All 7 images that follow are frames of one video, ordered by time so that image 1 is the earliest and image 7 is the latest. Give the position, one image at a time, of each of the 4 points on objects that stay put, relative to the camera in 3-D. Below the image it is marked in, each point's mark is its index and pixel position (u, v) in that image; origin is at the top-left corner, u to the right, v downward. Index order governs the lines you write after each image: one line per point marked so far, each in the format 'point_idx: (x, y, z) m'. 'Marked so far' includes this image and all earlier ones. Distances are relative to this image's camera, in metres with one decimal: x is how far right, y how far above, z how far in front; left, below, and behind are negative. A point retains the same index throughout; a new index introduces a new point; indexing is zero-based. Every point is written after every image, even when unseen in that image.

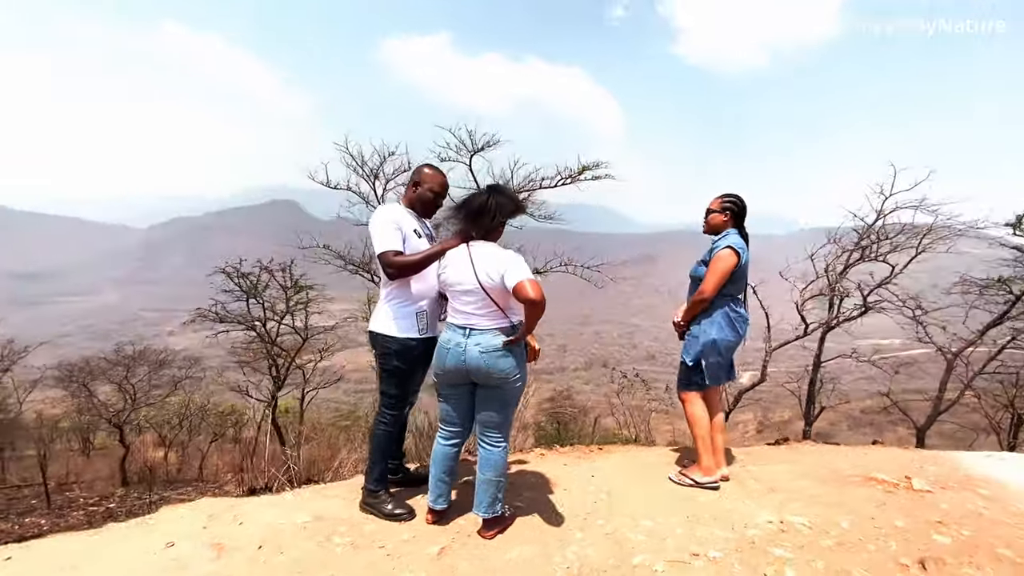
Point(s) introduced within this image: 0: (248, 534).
0: (-1.2, -1.0, +2.1) m
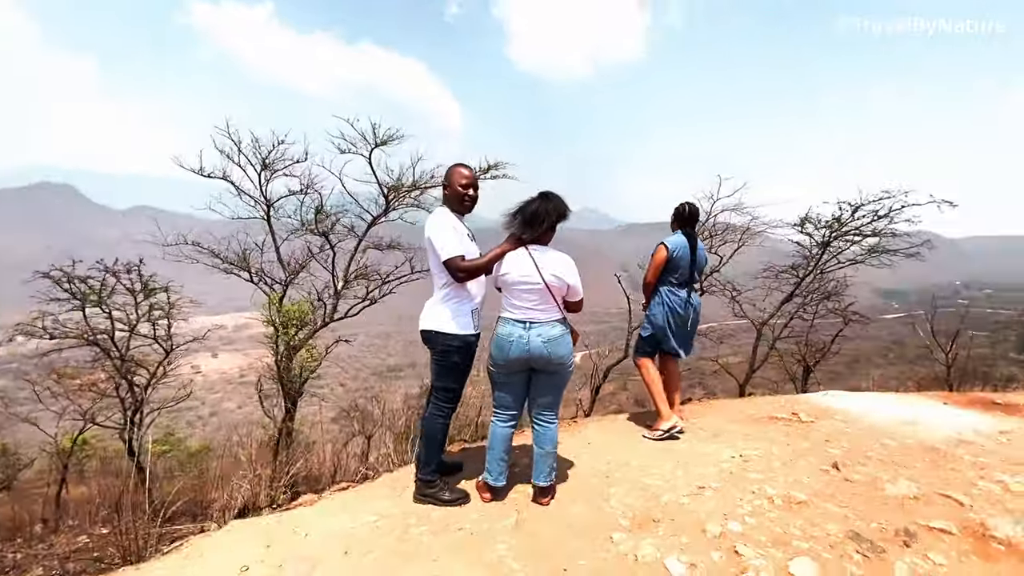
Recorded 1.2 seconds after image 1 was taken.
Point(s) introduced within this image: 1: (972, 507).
0: (-0.8, -1.1, +2.1) m
1: (+2.3, -1.1, +2.5) m
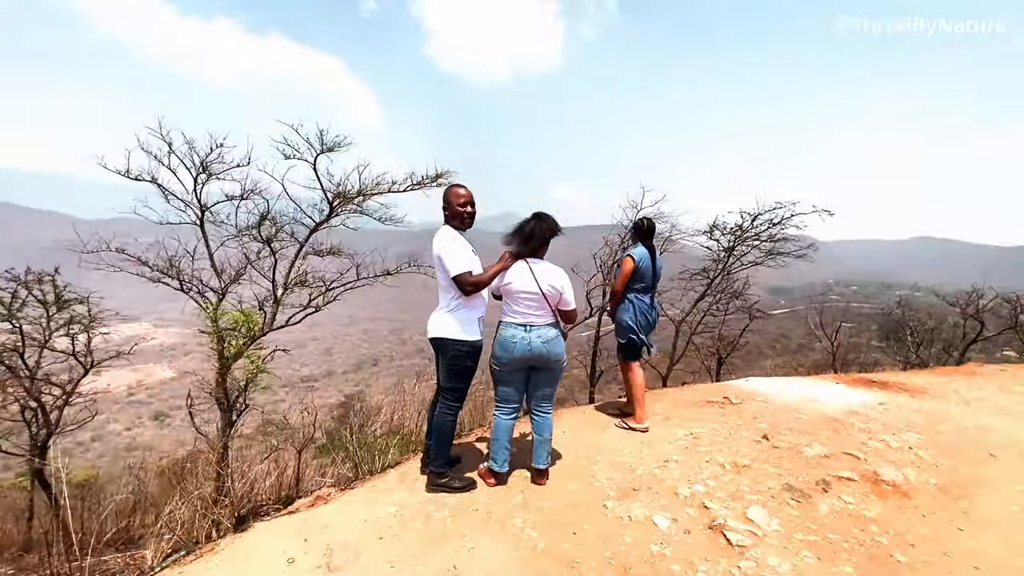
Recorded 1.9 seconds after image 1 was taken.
0: (-0.7, -1.1, +2.3) m
1: (+2.3, -1.1, +3.2) m
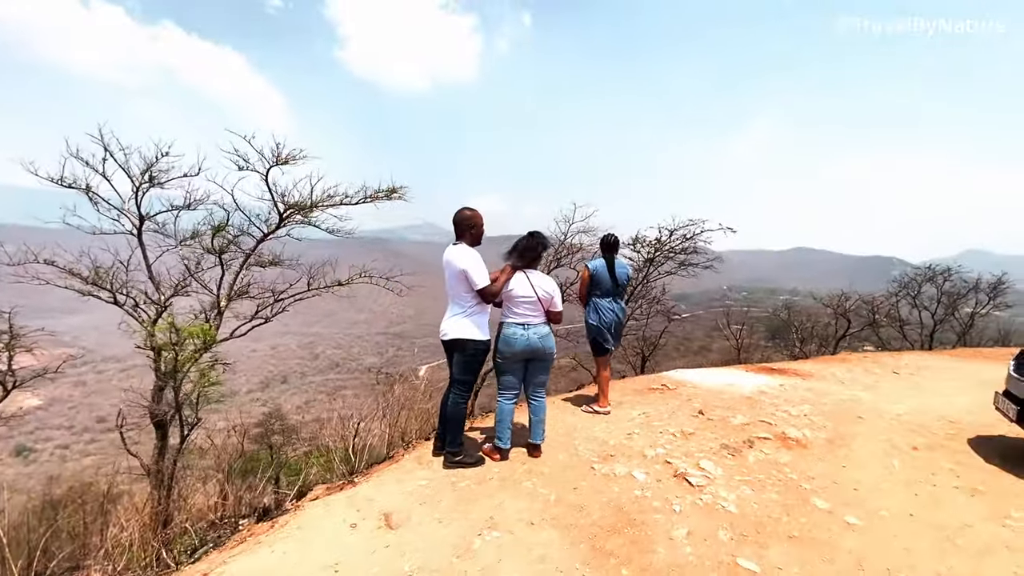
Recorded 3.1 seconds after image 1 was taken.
0: (-0.6, -1.2, +2.7) m
1: (+2.2, -1.1, +4.2) m
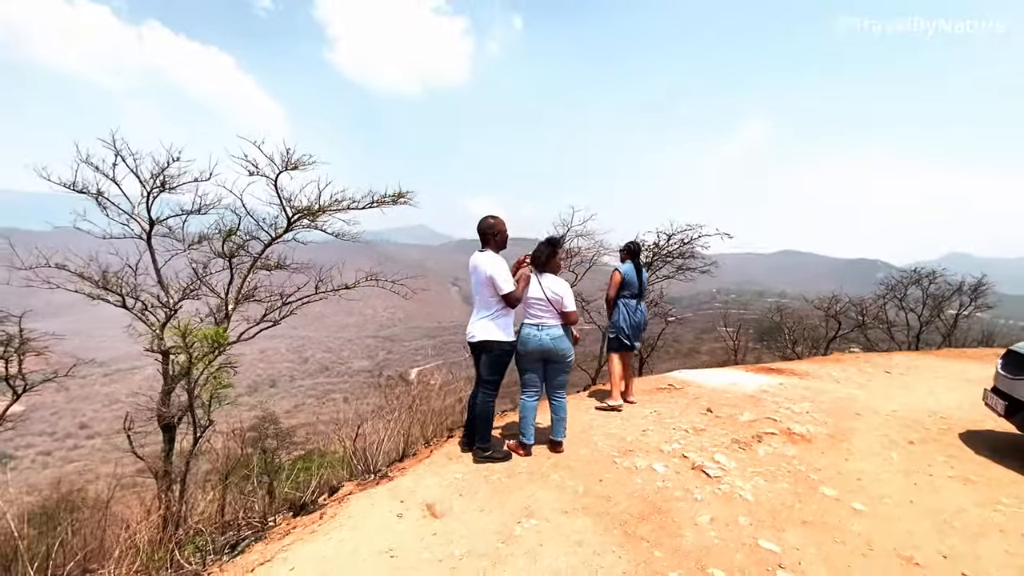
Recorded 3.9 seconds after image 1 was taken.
0: (-0.4, -1.2, +2.9) m
1: (+2.4, -1.2, +4.4) m
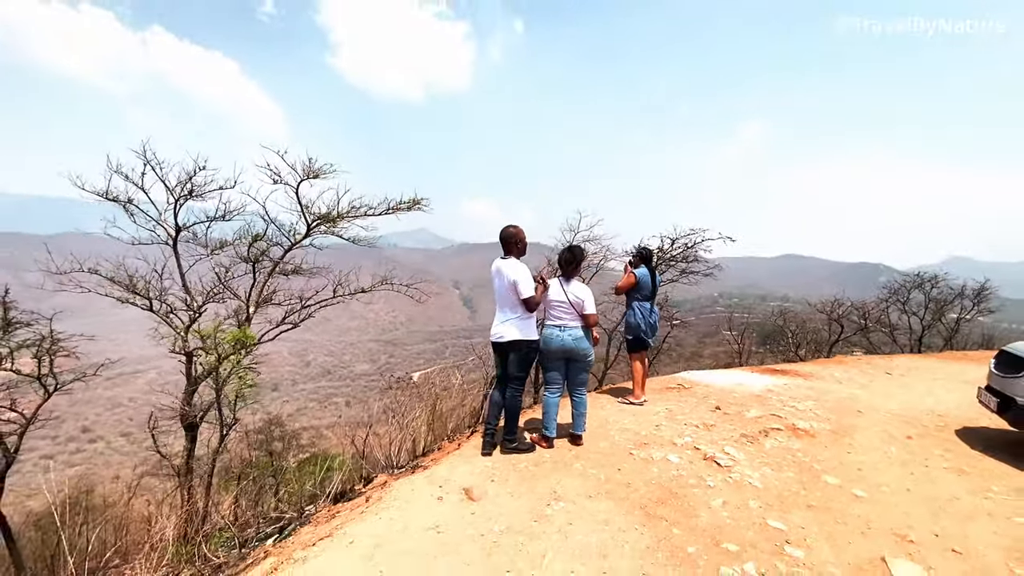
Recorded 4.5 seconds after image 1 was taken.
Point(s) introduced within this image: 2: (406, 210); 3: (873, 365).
0: (-0.3, -1.2, +3.1) m
1: (+2.6, -1.2, +4.6) m
2: (-2.1, +1.5, +9.7) m
3: (+5.8, -1.2, +7.9) m
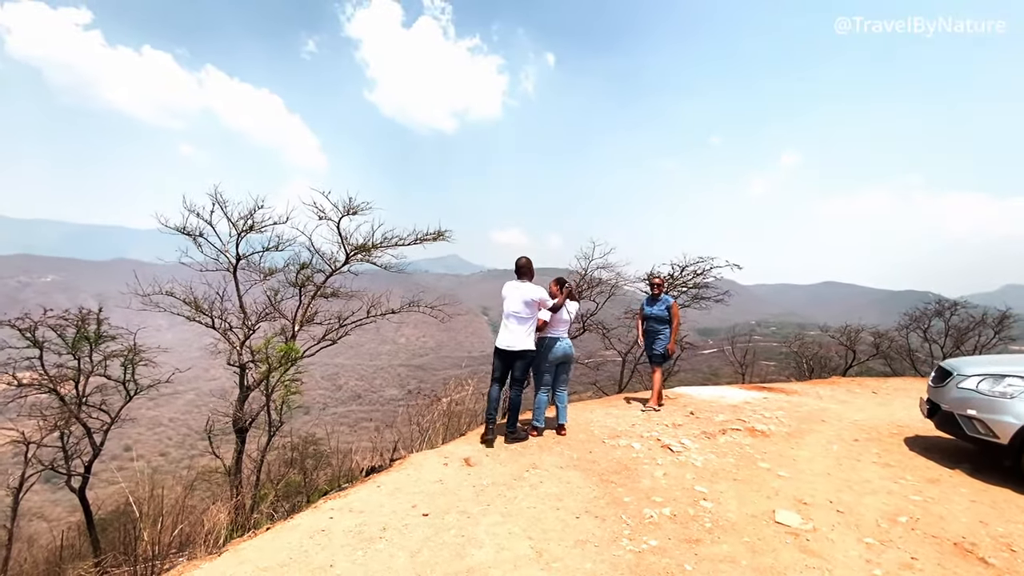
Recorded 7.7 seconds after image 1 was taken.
0: (-0.3, -1.4, +4.0) m
1: (+2.6, -1.4, +5.4) m
2: (-1.8, +1.1, +10.9) m
3: (+5.9, -1.6, +8.4) m
